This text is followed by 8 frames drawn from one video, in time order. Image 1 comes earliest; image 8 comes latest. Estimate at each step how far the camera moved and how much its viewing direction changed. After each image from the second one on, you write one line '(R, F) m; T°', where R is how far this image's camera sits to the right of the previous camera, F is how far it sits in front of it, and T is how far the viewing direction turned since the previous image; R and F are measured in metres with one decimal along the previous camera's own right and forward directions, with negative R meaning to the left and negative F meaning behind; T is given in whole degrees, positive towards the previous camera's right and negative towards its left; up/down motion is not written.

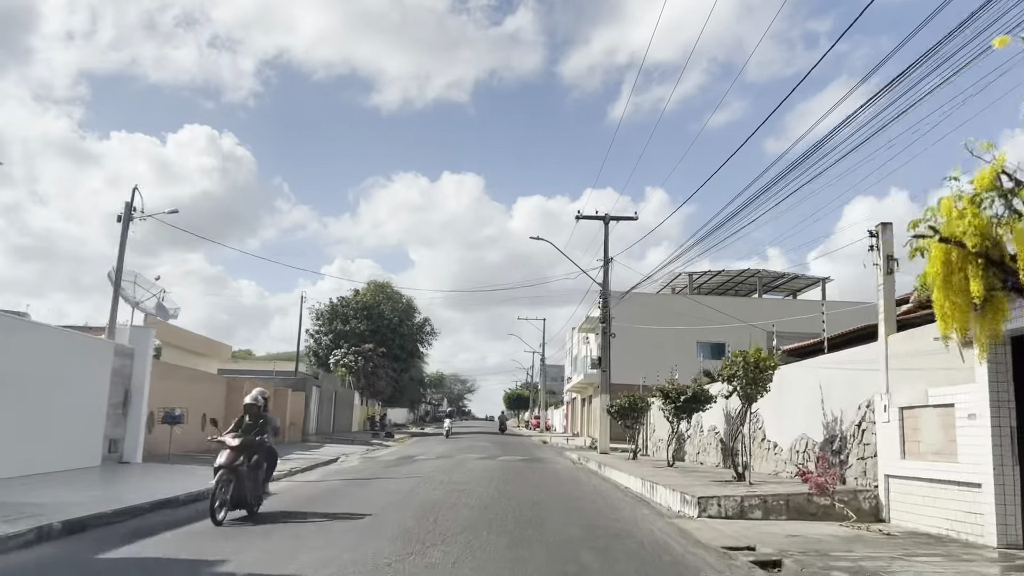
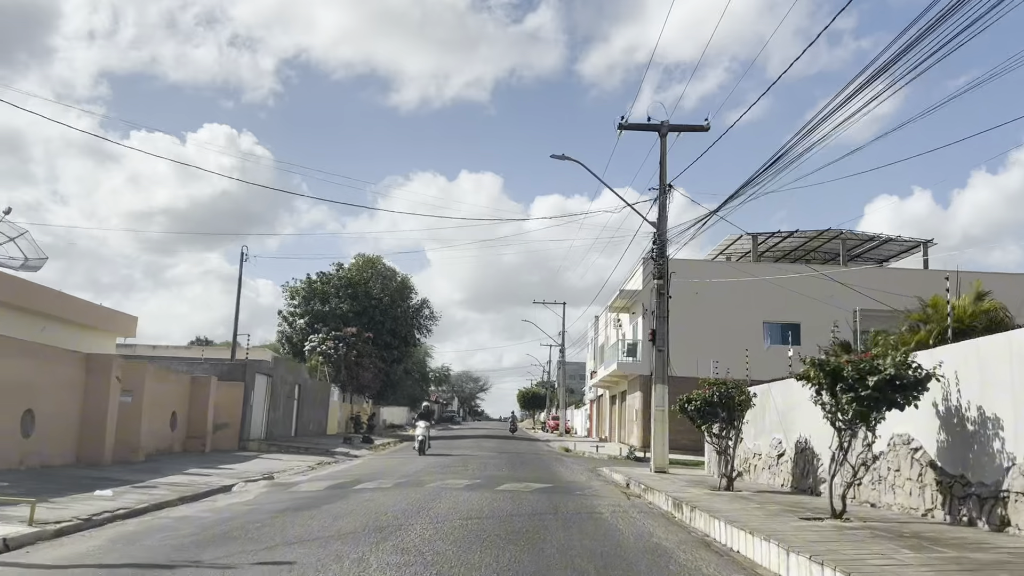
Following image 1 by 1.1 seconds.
(+0.1, +9.8) m; -1°
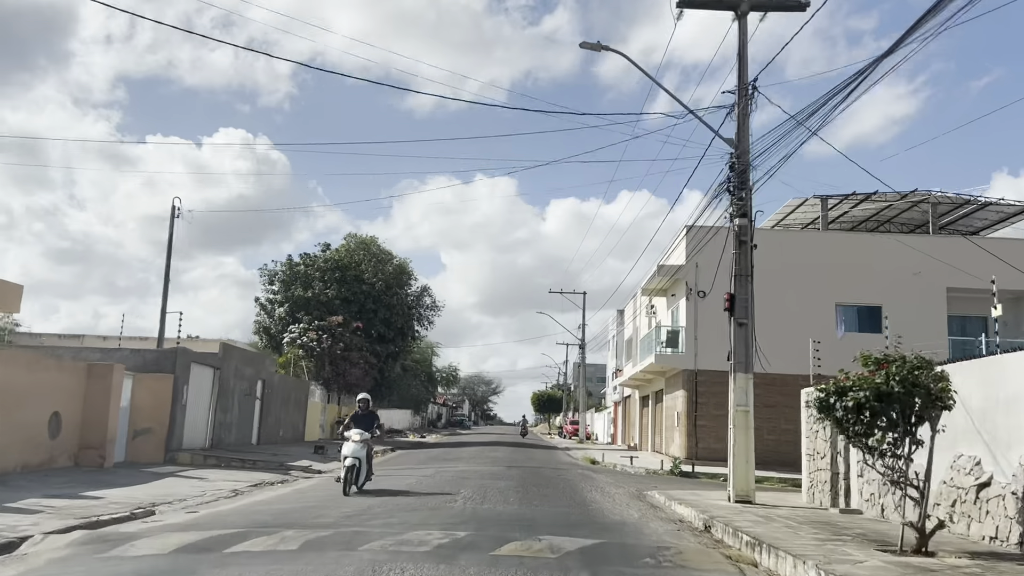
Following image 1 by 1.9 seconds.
(0.0, +6.5) m; -1°
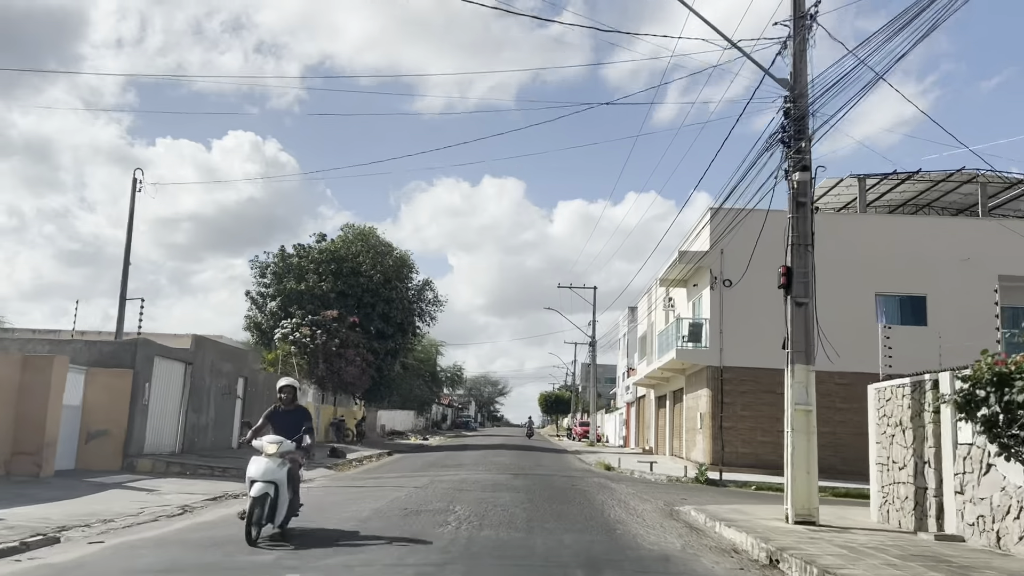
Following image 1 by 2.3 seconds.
(0.0, +2.6) m; -1°
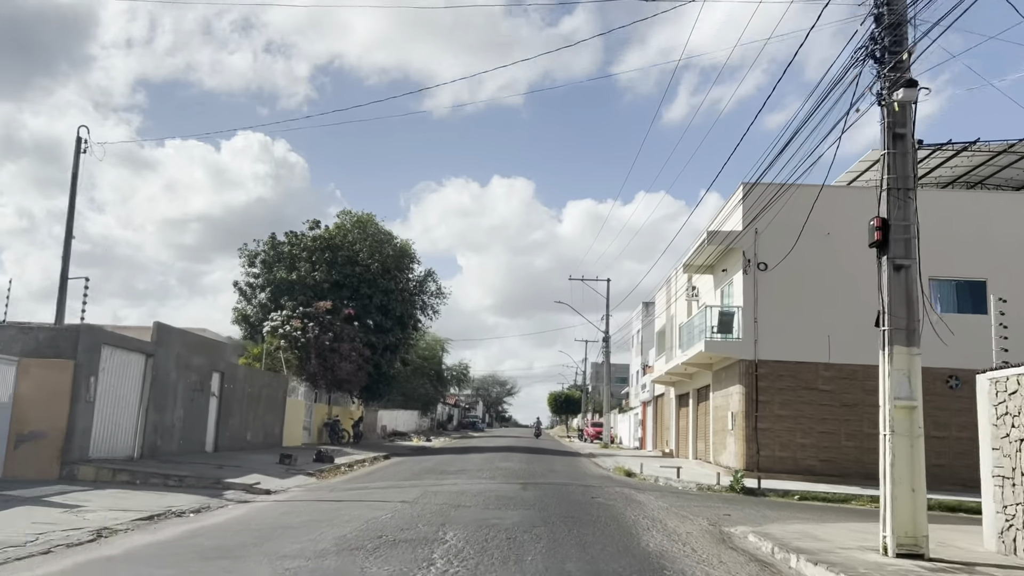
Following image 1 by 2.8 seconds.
(0.0, +2.8) m; -1°
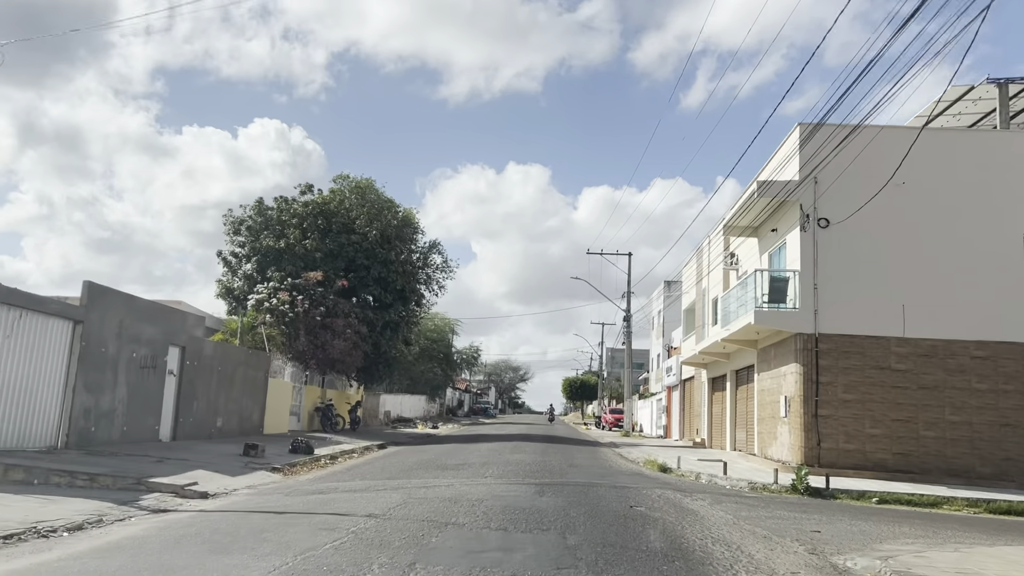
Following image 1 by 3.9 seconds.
(0.0, +3.6) m; -1°
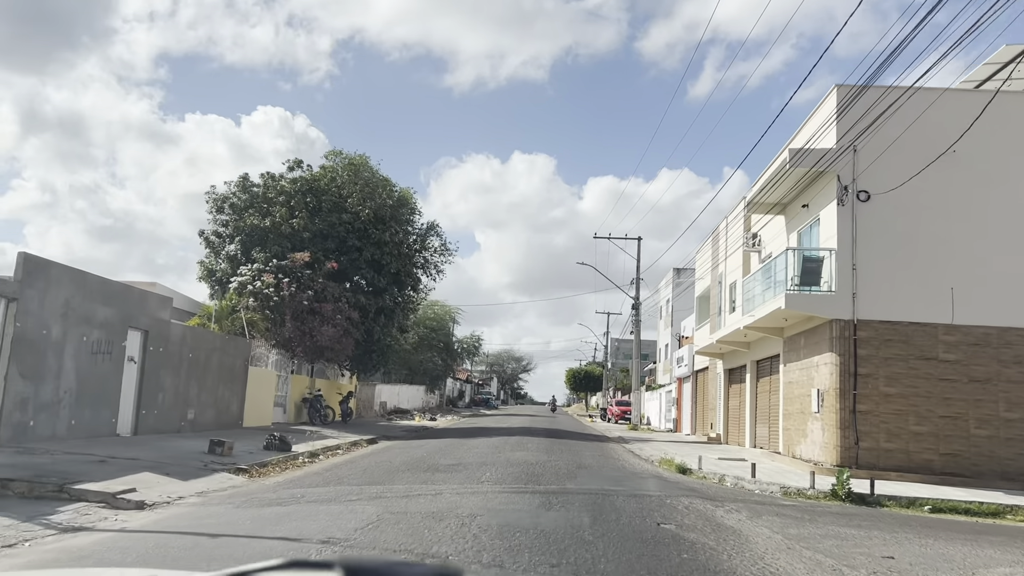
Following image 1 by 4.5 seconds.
(0.0, +2.0) m; 0°
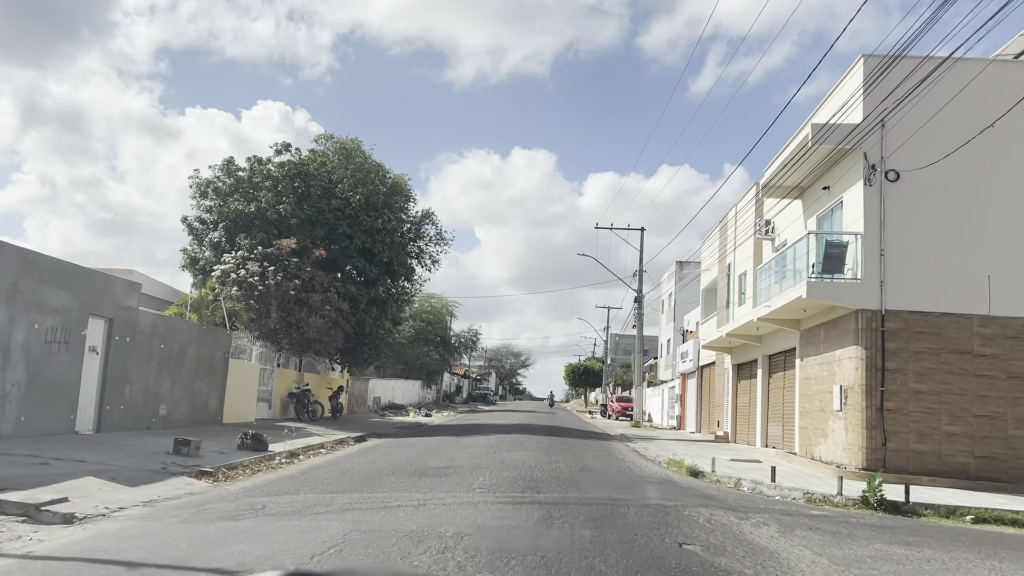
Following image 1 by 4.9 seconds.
(0.0, +1.4) m; 0°
